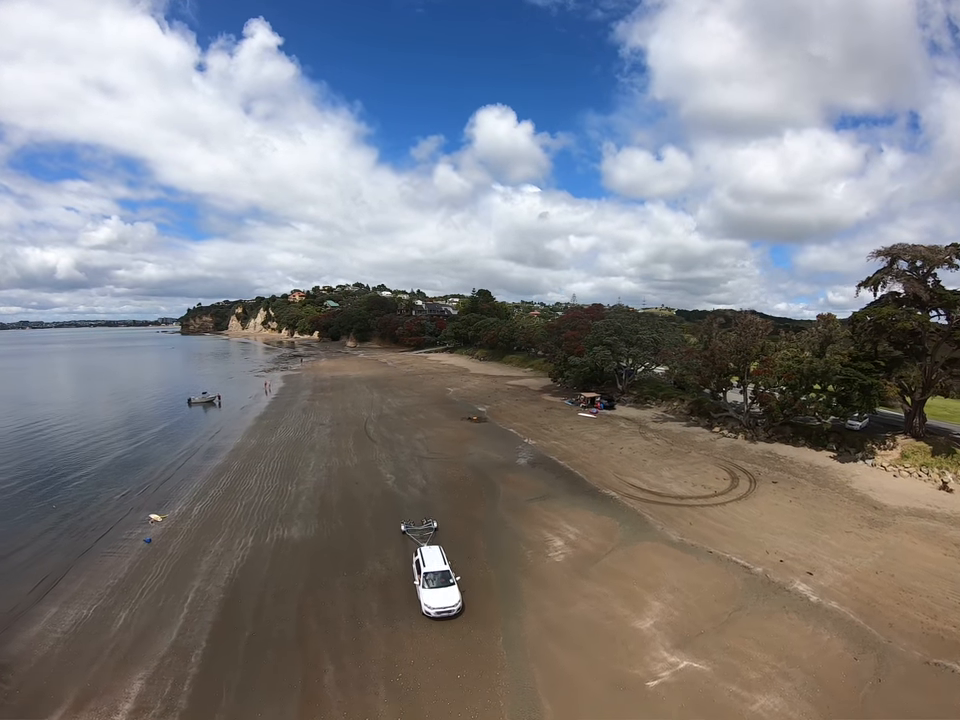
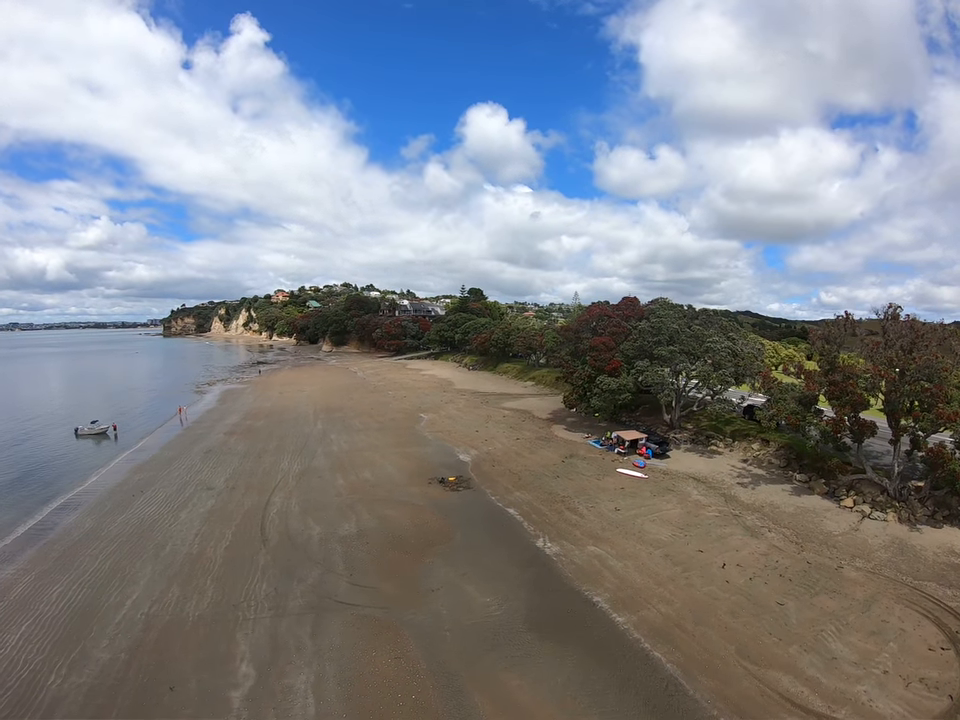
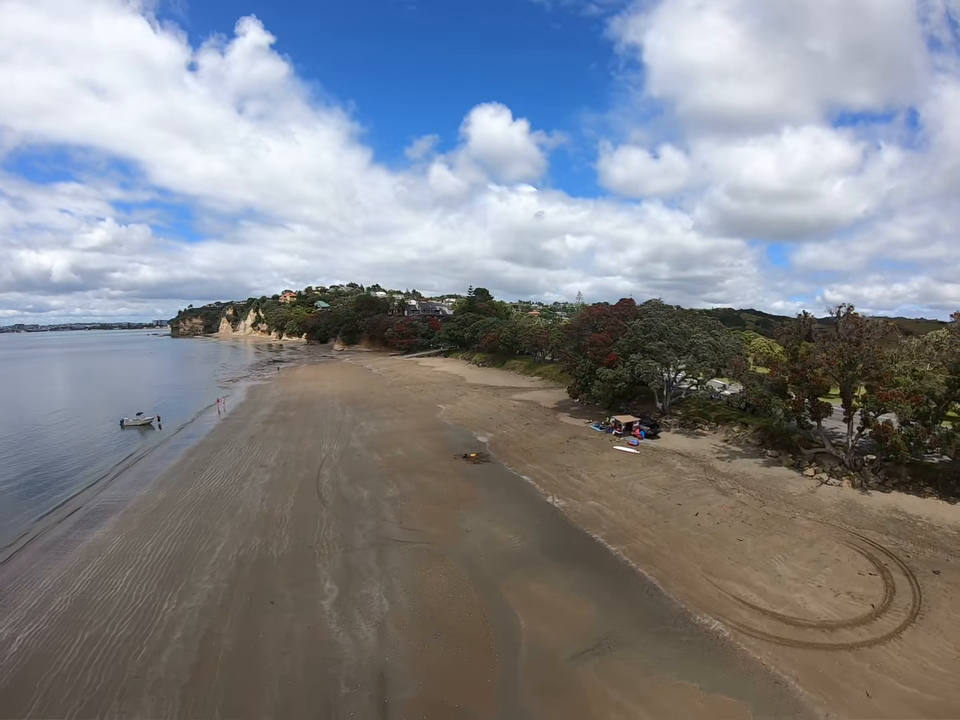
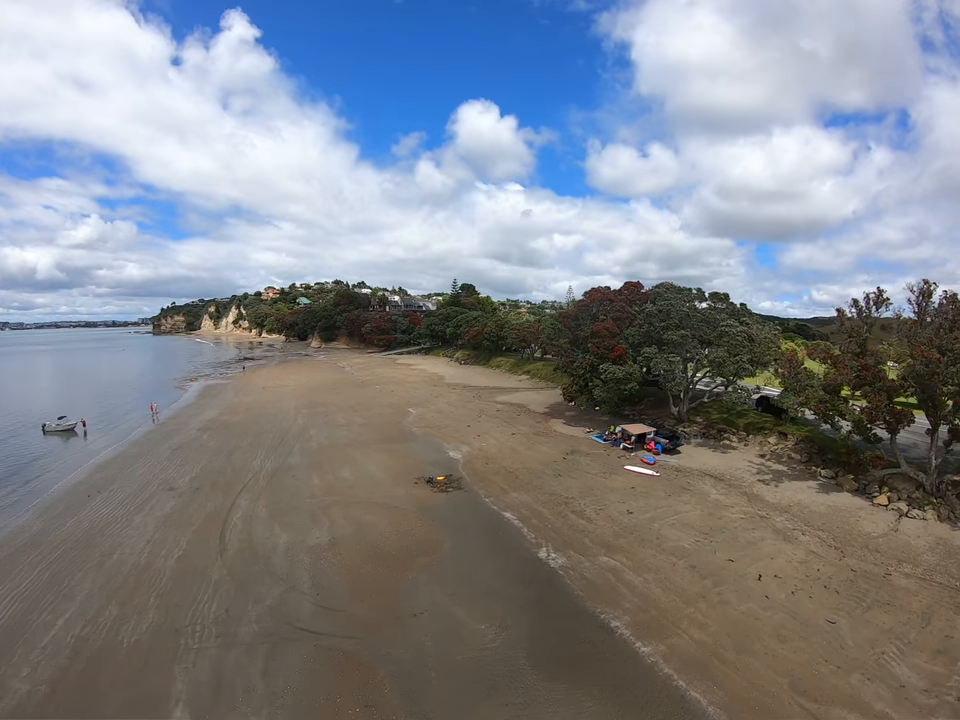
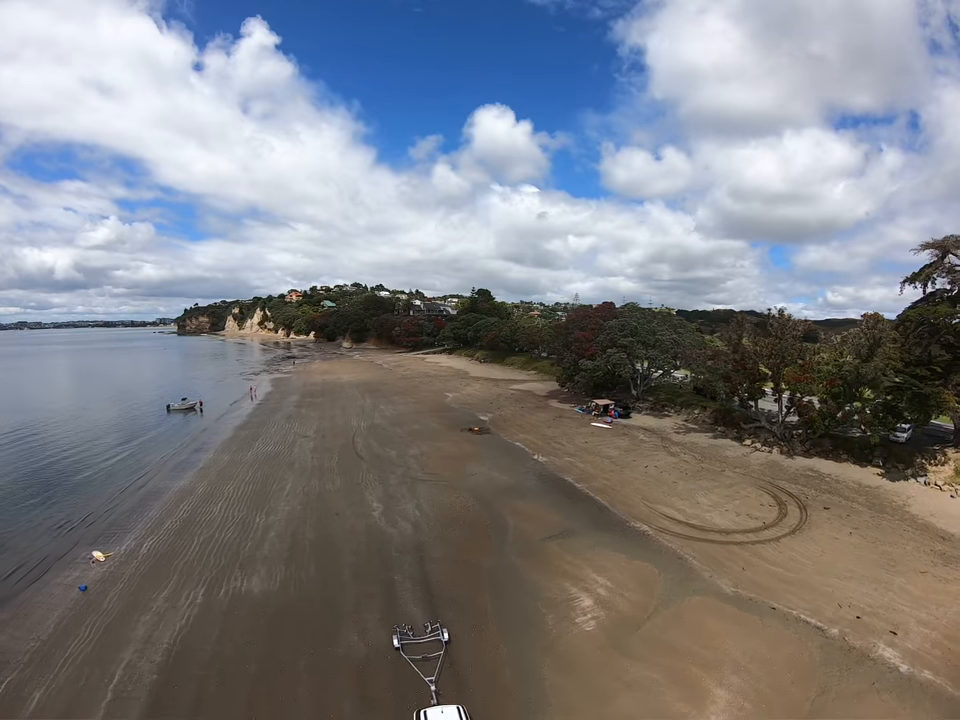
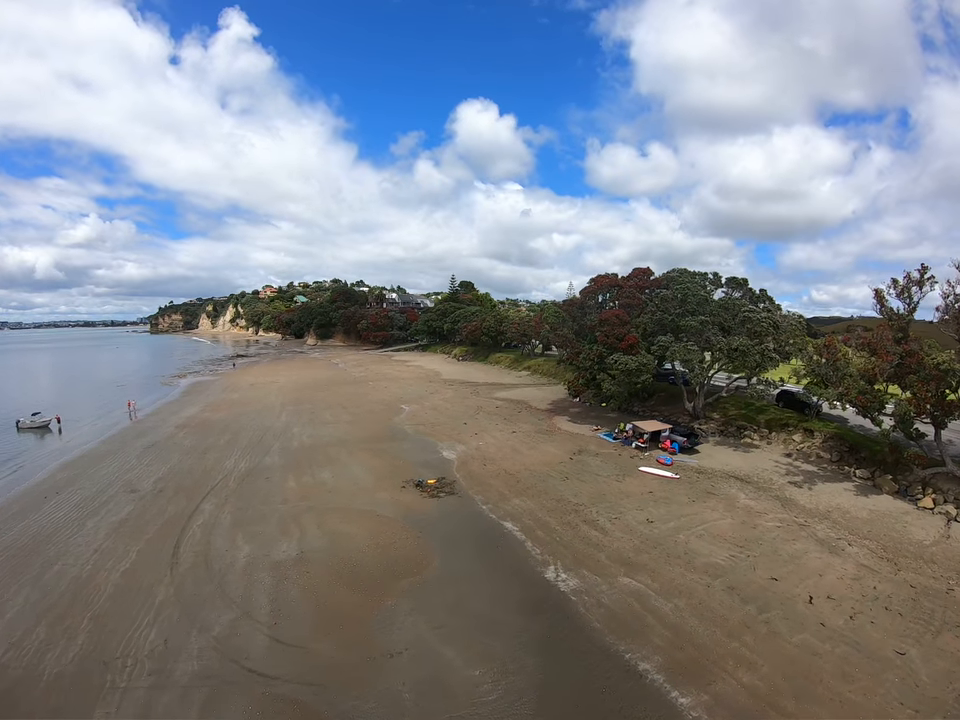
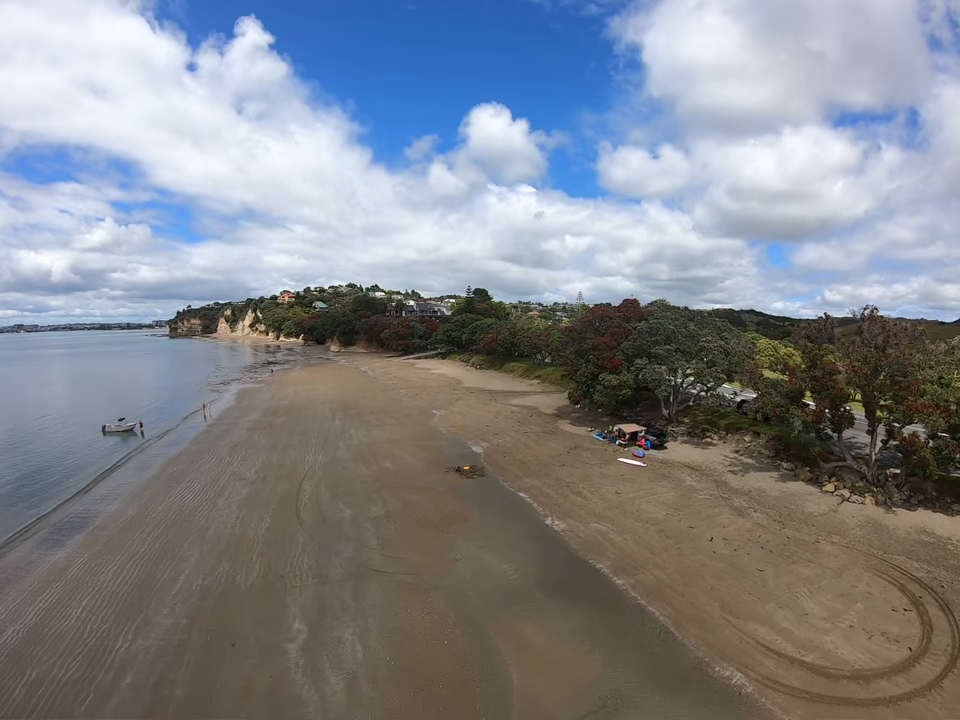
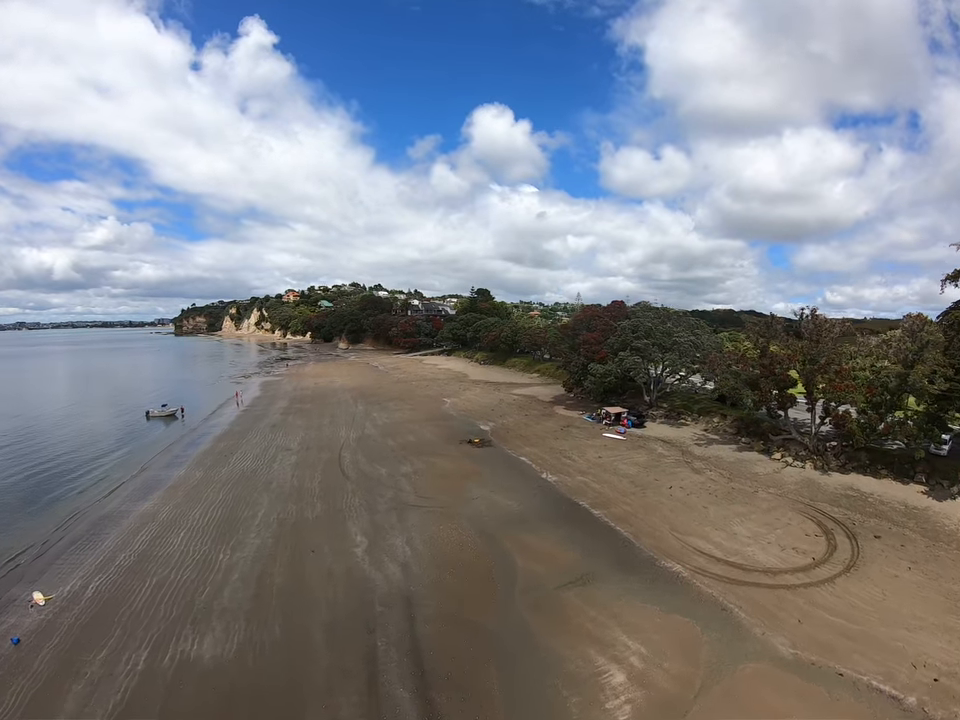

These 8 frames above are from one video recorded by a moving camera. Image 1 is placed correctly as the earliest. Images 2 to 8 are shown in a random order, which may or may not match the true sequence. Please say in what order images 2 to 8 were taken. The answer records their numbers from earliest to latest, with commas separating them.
5, 8, 3, 7, 2, 4, 6
